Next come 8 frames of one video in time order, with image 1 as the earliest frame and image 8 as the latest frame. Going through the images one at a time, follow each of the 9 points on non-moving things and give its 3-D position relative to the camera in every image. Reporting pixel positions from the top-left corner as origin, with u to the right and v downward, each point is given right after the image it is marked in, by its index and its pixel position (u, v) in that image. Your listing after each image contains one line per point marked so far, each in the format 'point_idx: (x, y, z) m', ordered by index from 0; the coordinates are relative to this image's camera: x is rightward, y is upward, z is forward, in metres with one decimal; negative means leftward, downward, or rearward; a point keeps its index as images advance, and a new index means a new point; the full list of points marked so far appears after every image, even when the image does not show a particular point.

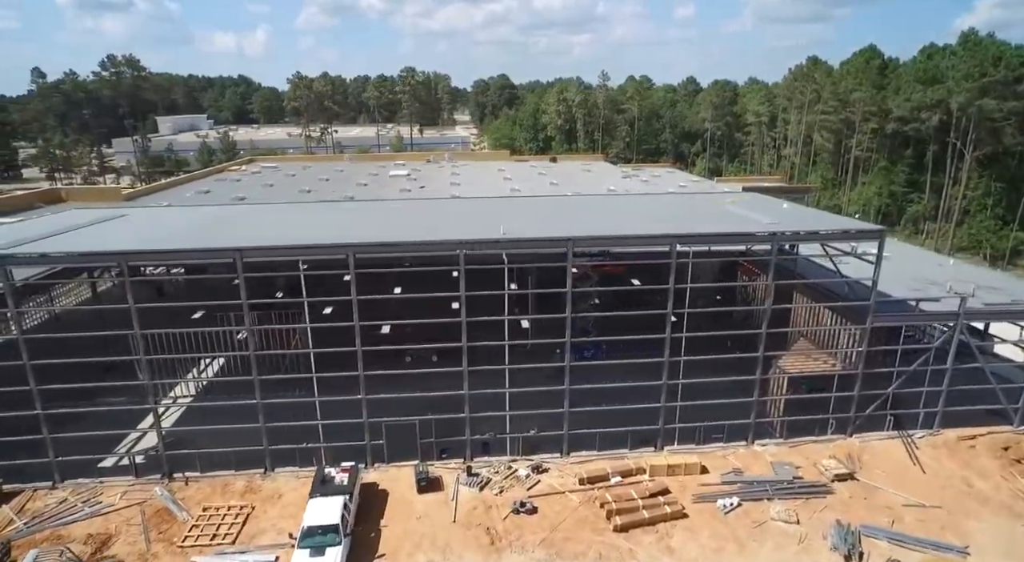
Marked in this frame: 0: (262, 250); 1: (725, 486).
0: (-8.4, +1.0, +19.6) m
1: (+7.0, -6.8, +19.9) m
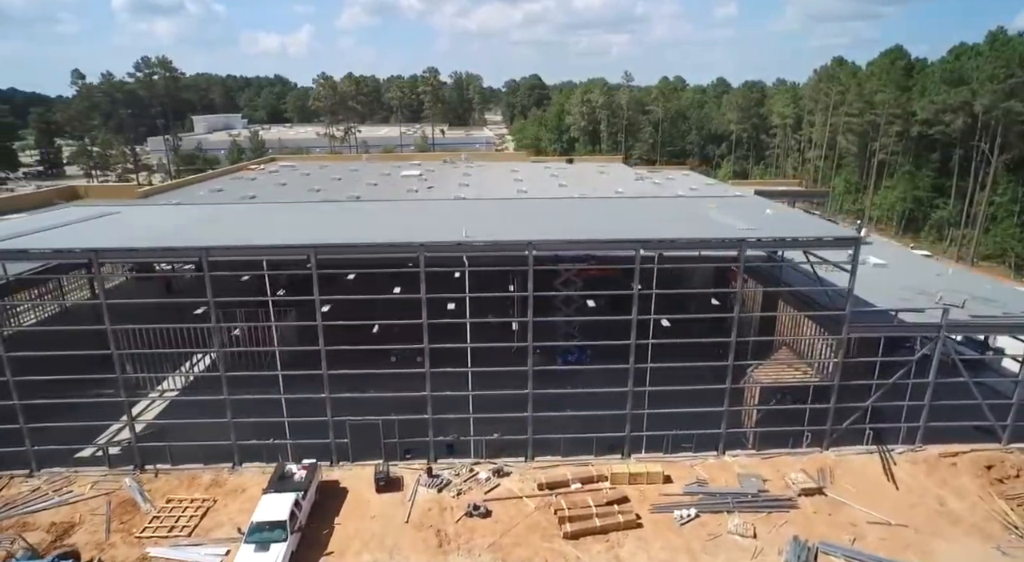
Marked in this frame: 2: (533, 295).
0: (-9.6, +1.0, +20.1) m
1: (+5.6, -7.0, +19.5) m
2: (+0.5, -0.5, +20.0) m
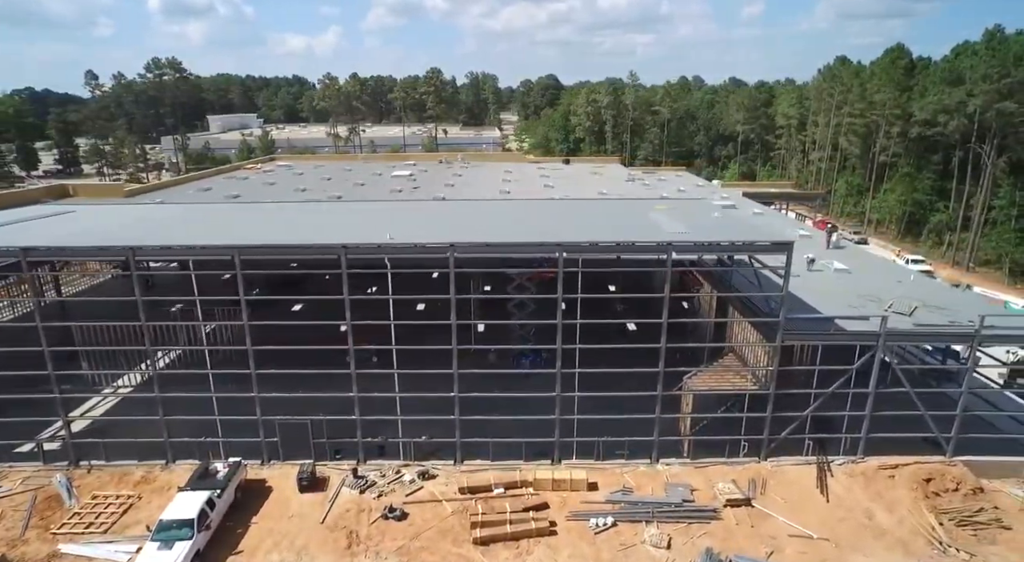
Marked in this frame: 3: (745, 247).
0: (-12.1, +1.0, +20.3) m
1: (+3.0, -7.1, +19.3) m
2: (-2.0, -0.6, +19.9) m
3: (+7.6, +1.1, +20.0) m
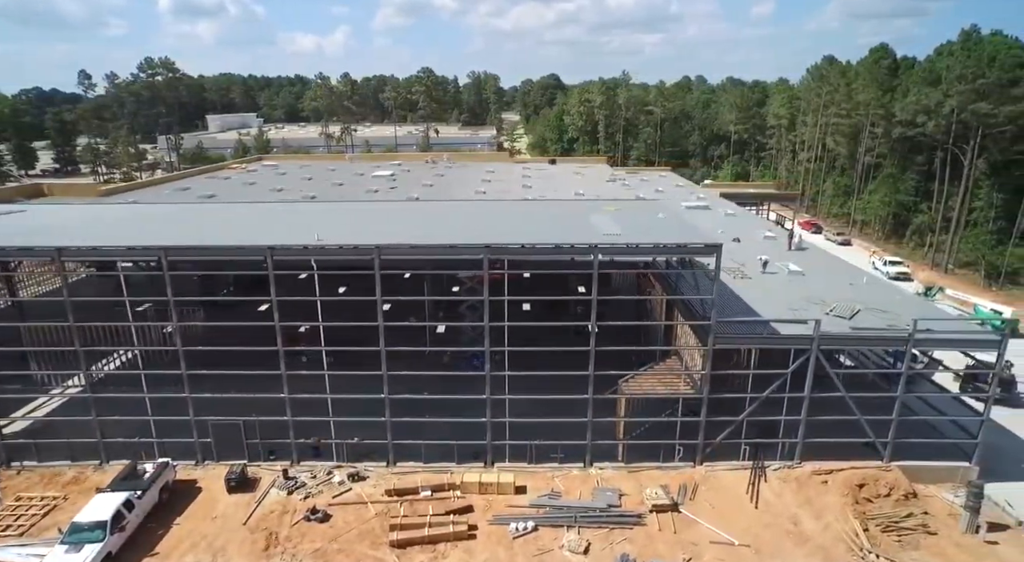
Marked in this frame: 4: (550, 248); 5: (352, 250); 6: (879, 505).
0: (-14.4, +1.0, +20.4) m
1: (+0.6, -7.2, +19.1) m
2: (-4.4, -0.6, +19.8) m
3: (+5.2, +1.0, +19.8) m
4: (+1.3, +1.1, +19.7) m
5: (-5.2, +1.0, +19.7) m
6: (+11.9, -7.2, +19.4) m
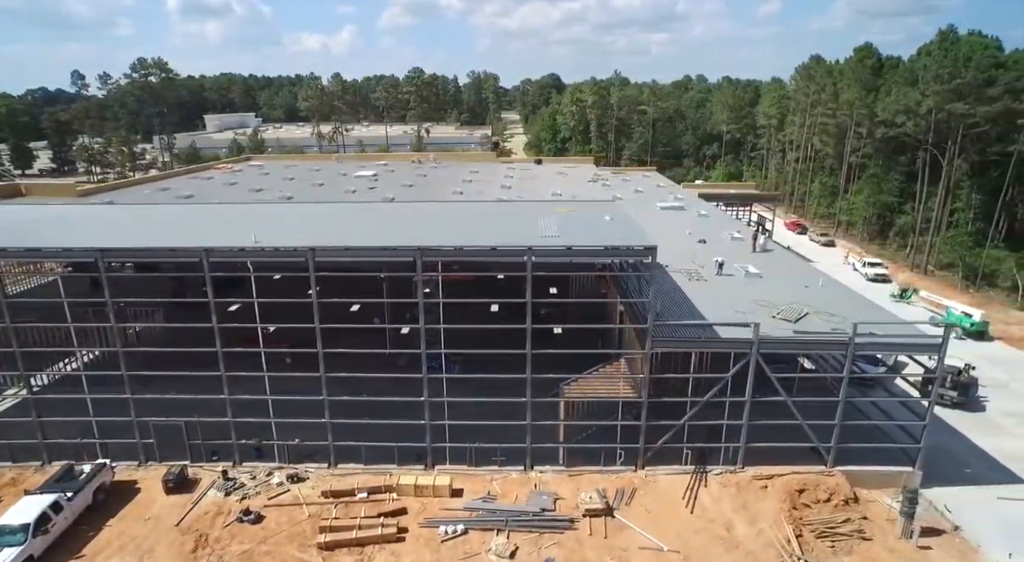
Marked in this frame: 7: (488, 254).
0: (-16.5, +1.0, +20.4) m
1: (-1.5, -7.3, +19.1) m
2: (-6.4, -0.7, +19.8) m
3: (+3.1, +1.0, +19.7) m
4: (-0.8, +1.0, +19.6) m
5: (-7.3, +0.9, +19.7) m
6: (+9.8, -7.3, +19.2) m
7: (-0.8, +0.9, +19.6) m
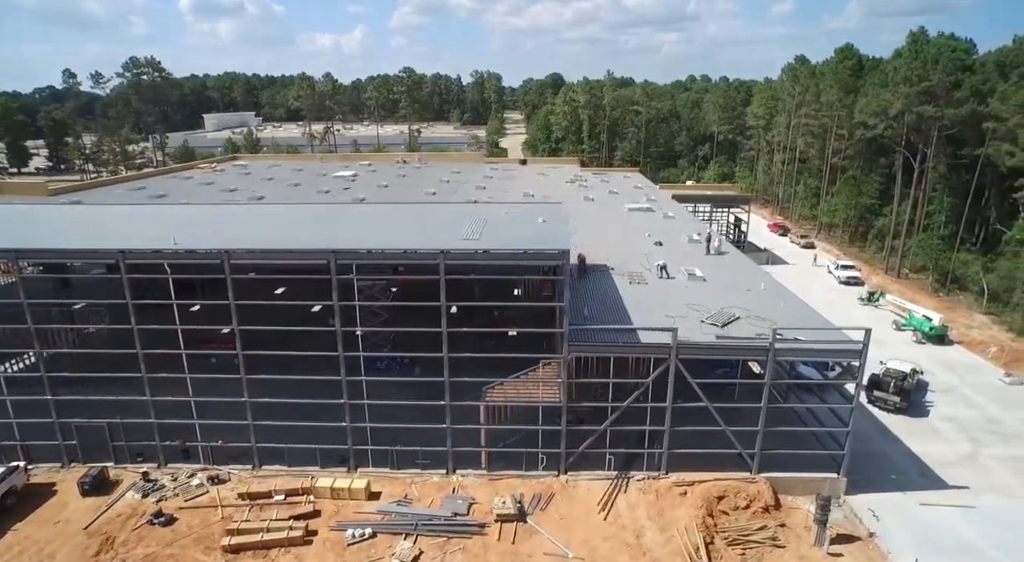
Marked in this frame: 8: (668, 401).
0: (-19.2, +1.0, +20.6) m
1: (-4.2, -7.4, +19.0) m
2: (-9.1, -0.7, +19.8) m
3: (+0.4, +0.8, +19.6) m
4: (-3.5, +0.9, +19.5) m
5: (-10.0, +0.9, +19.7) m
6: (+7.0, -7.5, +19.0) m
7: (-3.5, +0.8, +19.5) m
8: (+5.1, -4.0, +19.9) m
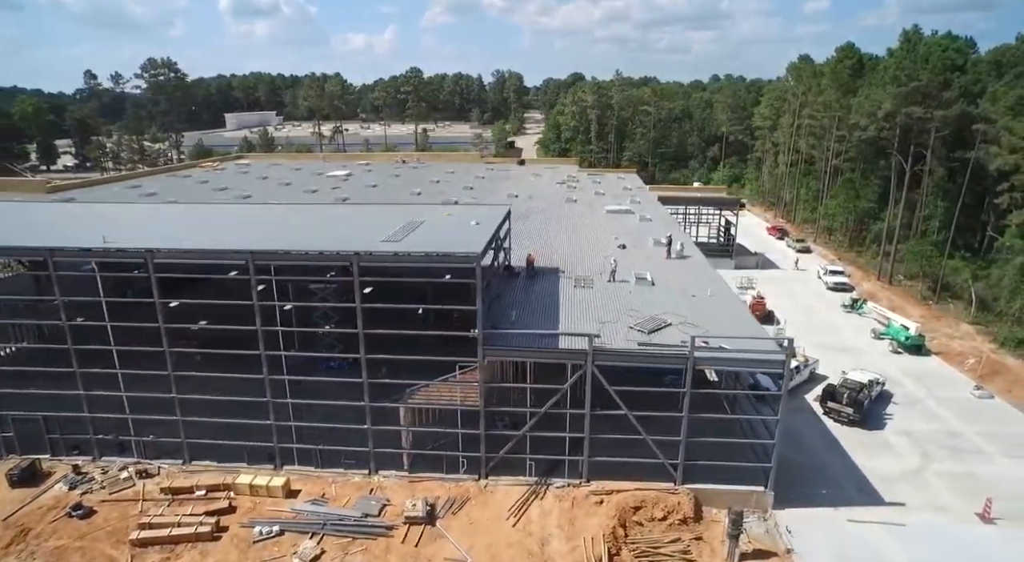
0: (-21.8, +1.2, +21.3) m
1: (-7.0, -7.4, +19.2) m
2: (-11.8, -0.7, +20.1) m
3: (-2.3, +0.7, +19.5) m
4: (-6.2, +0.9, +19.6) m
5: (-12.6, +0.9, +20.0) m
6: (+4.2, -7.6, +18.7) m
7: (-6.1, +0.7, +19.6) m
8: (+2.4, -4.2, +19.7) m
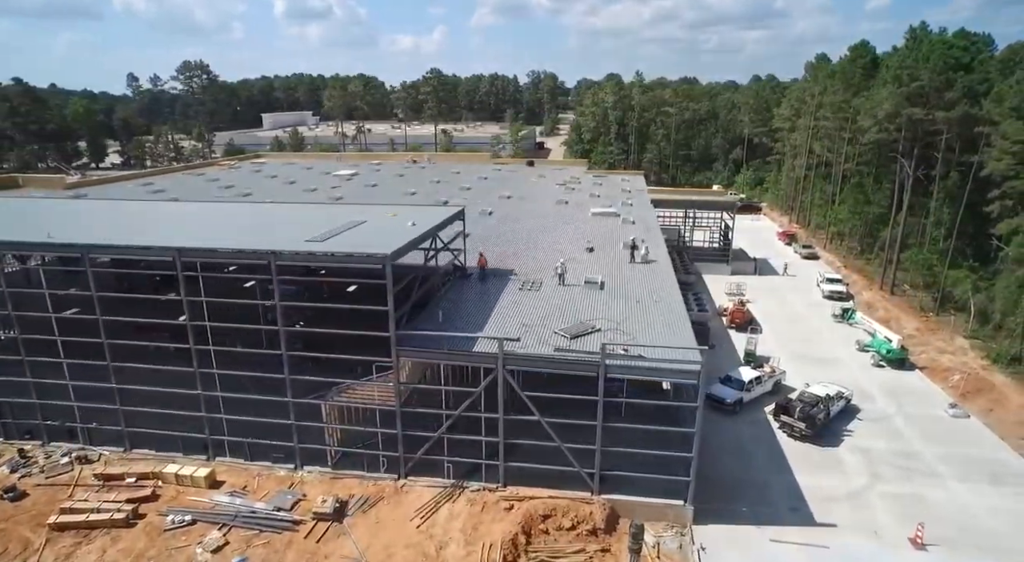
0: (-24.3, +1.6, +22.8) m
1: (-9.9, -7.3, +19.6) m
2: (-14.5, -0.5, +20.9) m
3: (-5.0, +0.7, +19.6) m
4: (-8.9, +0.9, +20.0) m
5: (-15.3, +1.1, +20.9) m
6: (+1.2, -7.8, +18.4) m
7: (-8.8, +0.8, +20.0) m
8: (-0.4, -4.3, +19.5) m
